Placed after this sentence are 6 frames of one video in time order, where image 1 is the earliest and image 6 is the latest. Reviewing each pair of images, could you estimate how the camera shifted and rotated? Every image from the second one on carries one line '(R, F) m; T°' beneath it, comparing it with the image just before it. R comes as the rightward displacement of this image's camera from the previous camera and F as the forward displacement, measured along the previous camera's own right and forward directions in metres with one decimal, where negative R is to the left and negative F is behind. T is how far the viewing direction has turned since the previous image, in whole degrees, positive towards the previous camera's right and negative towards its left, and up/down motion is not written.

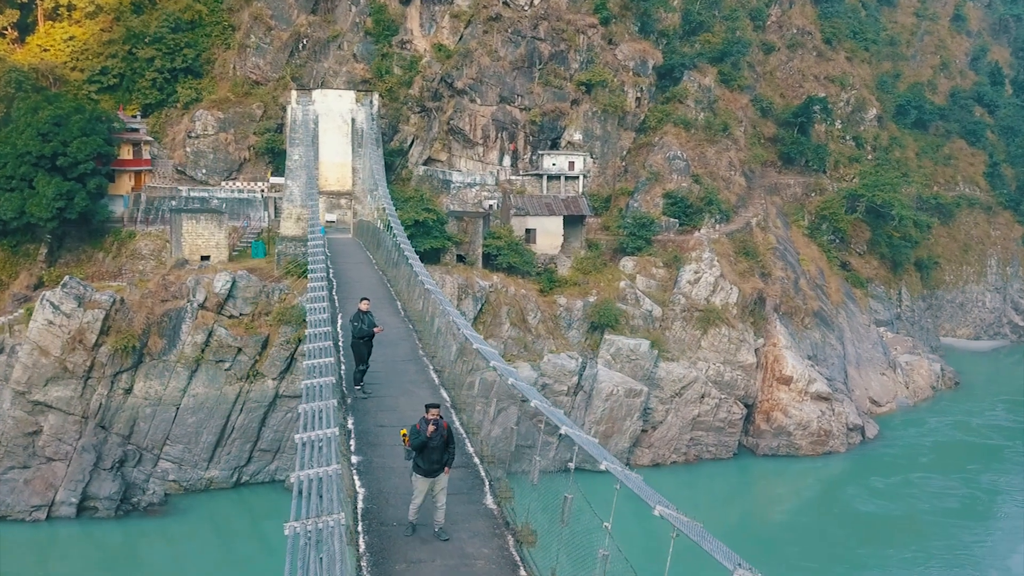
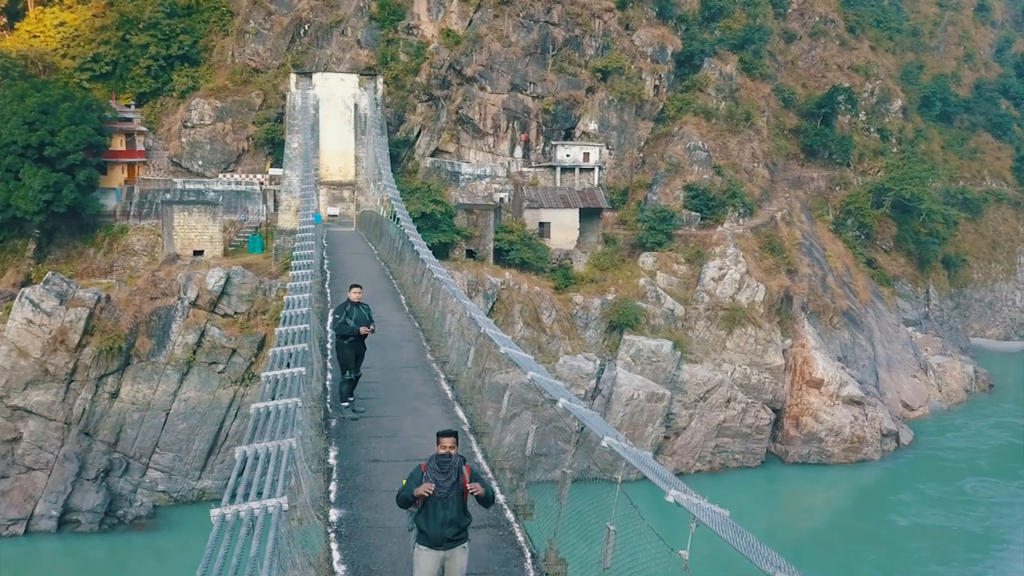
(-0.1, +1.2) m; 0°
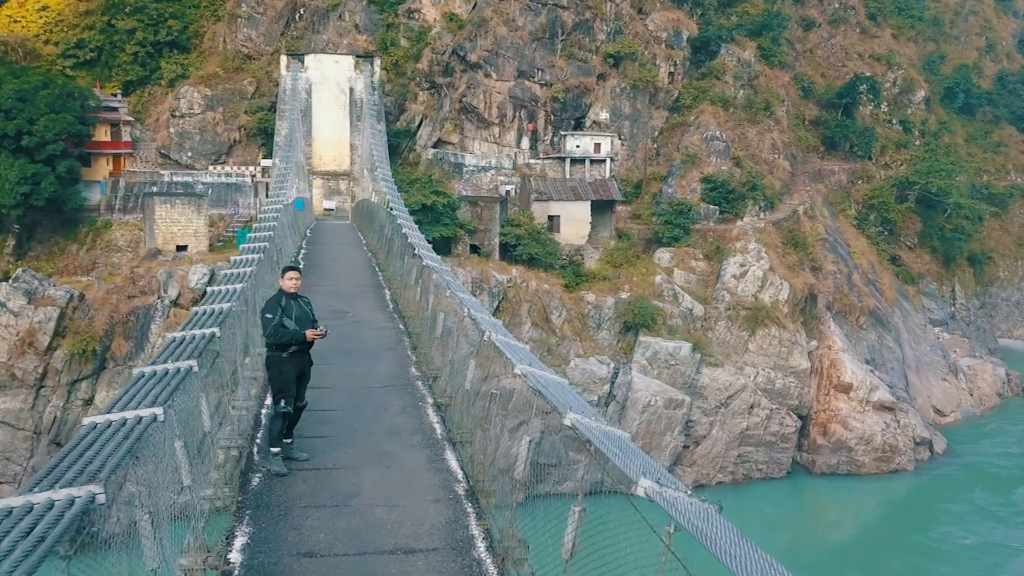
(0.0, +1.3) m; 0°
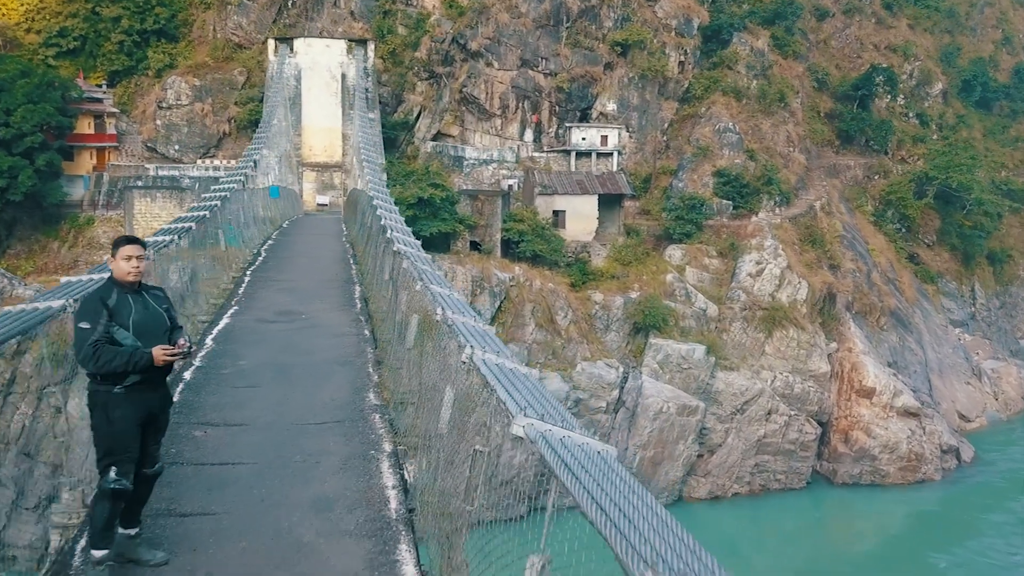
(0.0, +1.0) m; 0°
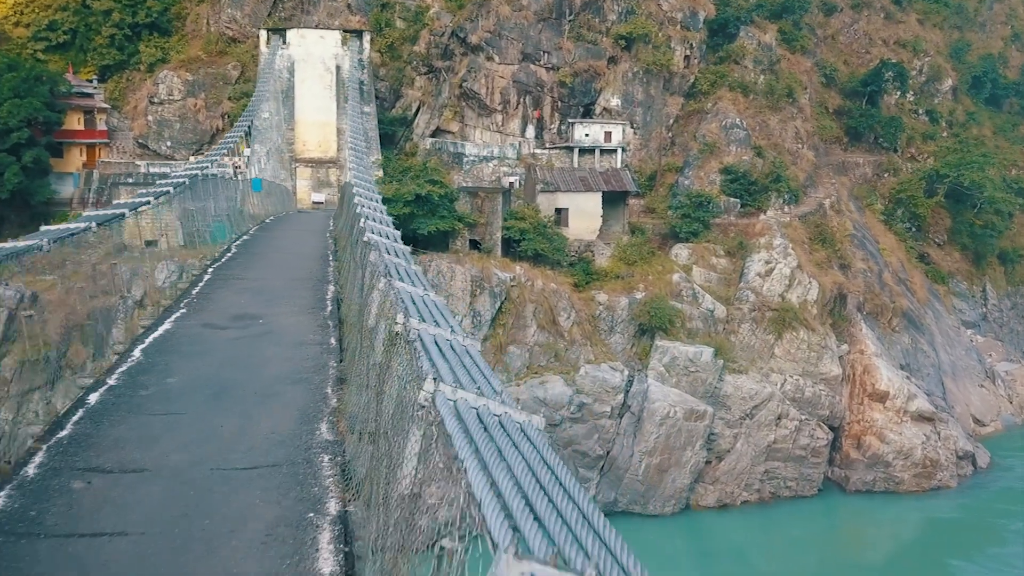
(0.0, +0.6) m; 0°
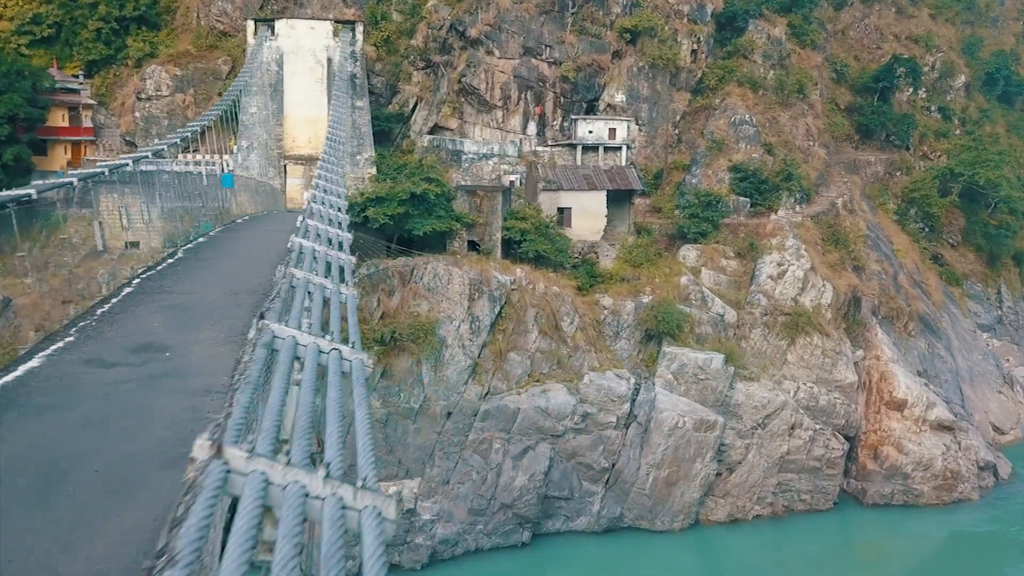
(0.0, +0.7) m; 0°
